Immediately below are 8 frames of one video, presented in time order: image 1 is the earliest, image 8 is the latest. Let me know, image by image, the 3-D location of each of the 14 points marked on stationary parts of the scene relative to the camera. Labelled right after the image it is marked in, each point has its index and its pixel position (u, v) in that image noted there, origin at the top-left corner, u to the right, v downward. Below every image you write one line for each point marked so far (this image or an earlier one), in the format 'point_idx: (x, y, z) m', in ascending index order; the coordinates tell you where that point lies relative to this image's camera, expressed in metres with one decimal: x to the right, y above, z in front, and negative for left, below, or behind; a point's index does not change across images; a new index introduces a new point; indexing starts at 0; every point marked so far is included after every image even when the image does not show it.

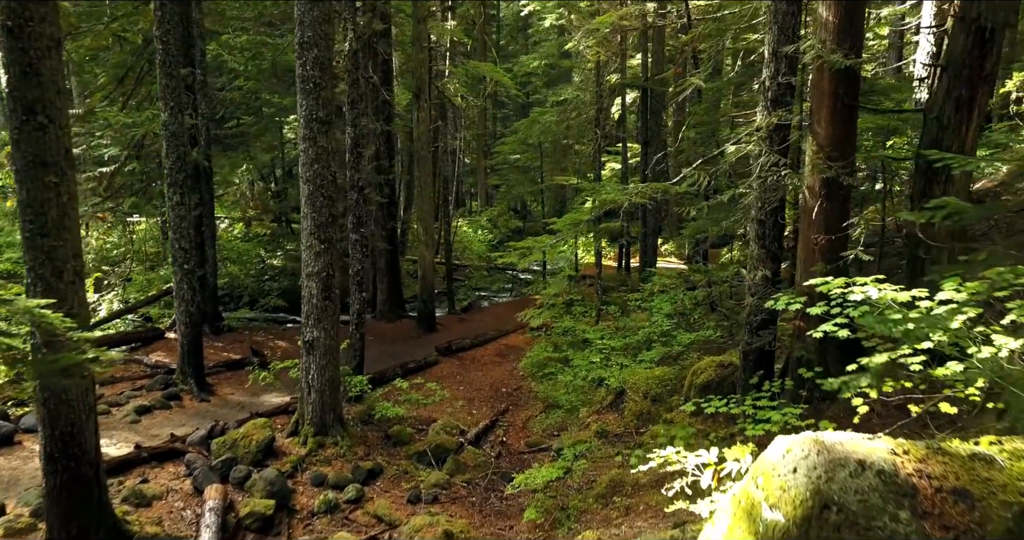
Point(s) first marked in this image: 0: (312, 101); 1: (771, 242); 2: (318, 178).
0: (-2.9, +2.4, +7.8) m
1: (+3.2, +0.3, +6.7) m
2: (-2.8, +1.3, +8.0) m
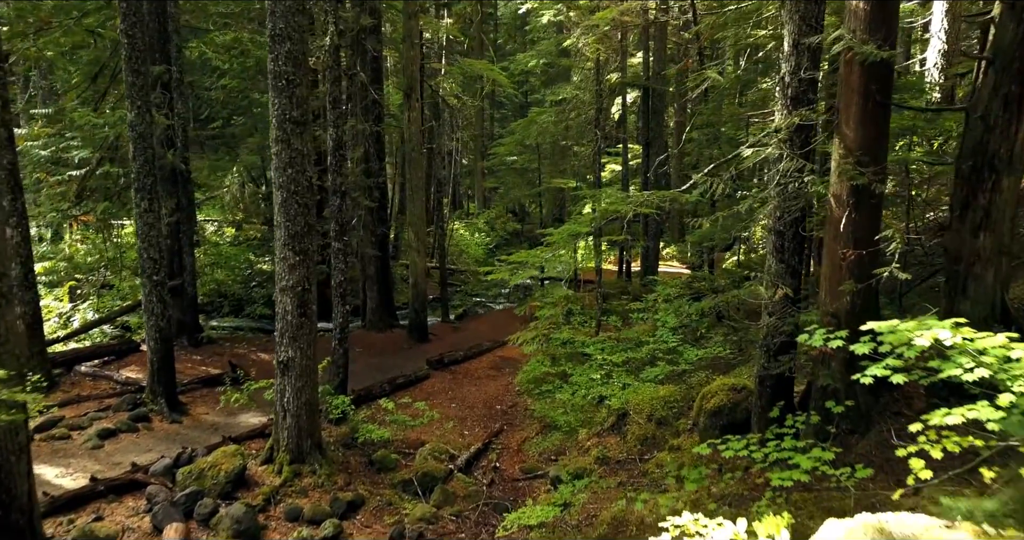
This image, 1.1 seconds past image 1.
0: (-3.0, +2.2, +7.2) m
1: (+3.1, +0.2, +6.0) m
2: (-2.9, +1.1, +7.3) m
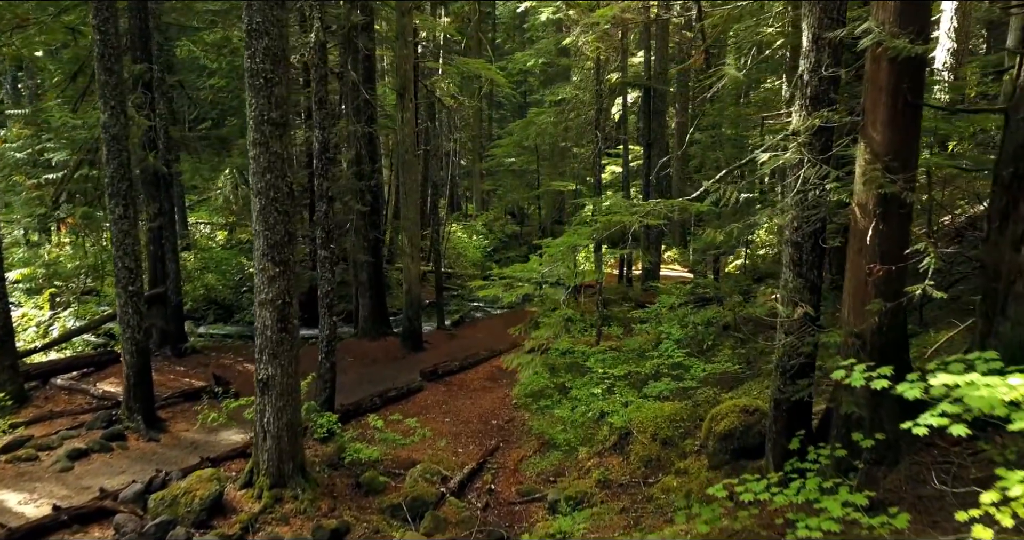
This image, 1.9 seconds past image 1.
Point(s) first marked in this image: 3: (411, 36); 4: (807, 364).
0: (-3.0, +2.1, +6.7) m
1: (+3.0, 0.0, +5.5) m
2: (-3.0, +1.0, +6.8) m
3: (-2.5, +5.8, +13.6) m
4: (+3.0, -1.0, +5.6) m
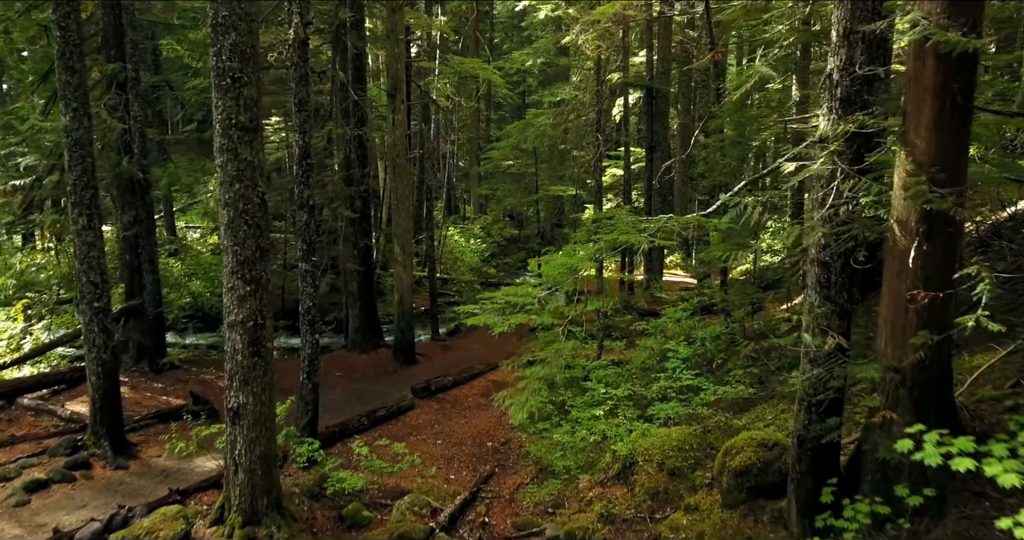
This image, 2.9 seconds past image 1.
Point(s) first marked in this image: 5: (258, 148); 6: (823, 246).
0: (-3.1, +1.9, +6.0) m
1: (+2.9, -0.2, +4.9) m
2: (-3.1, +0.8, +6.2) m
3: (-2.6, +5.6, +13.0) m
4: (+2.9, -1.2, +5.0) m
5: (-2.9, +1.4, +6.3) m
6: (+2.8, +0.2, +4.8) m
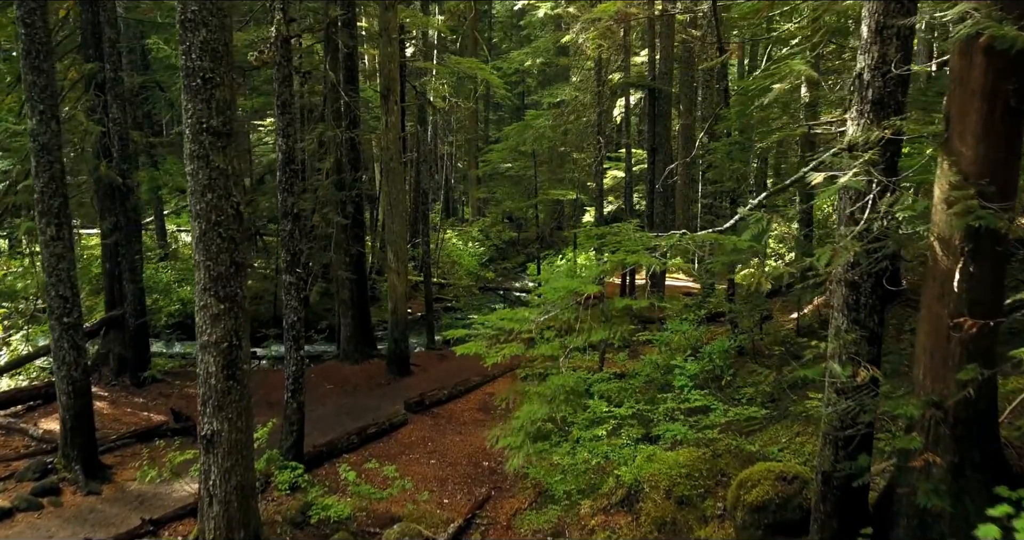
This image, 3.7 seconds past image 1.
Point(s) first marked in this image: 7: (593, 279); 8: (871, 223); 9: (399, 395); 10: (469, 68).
0: (-3.1, +1.7, +5.5) m
1: (+2.9, -0.4, +4.4) m
2: (-3.1, +0.6, +5.7) m
3: (-2.6, +5.4, +12.5) m
4: (+2.9, -1.3, +4.5) m
5: (-3.0, +1.2, +5.8) m
6: (+2.7, 0.0, +4.4) m
7: (+0.9, -0.1, +6.0) m
8: (+2.7, +0.4, +4.1) m
9: (-2.4, -2.6, +11.6) m
10: (-1.2, +5.9, +15.9) m
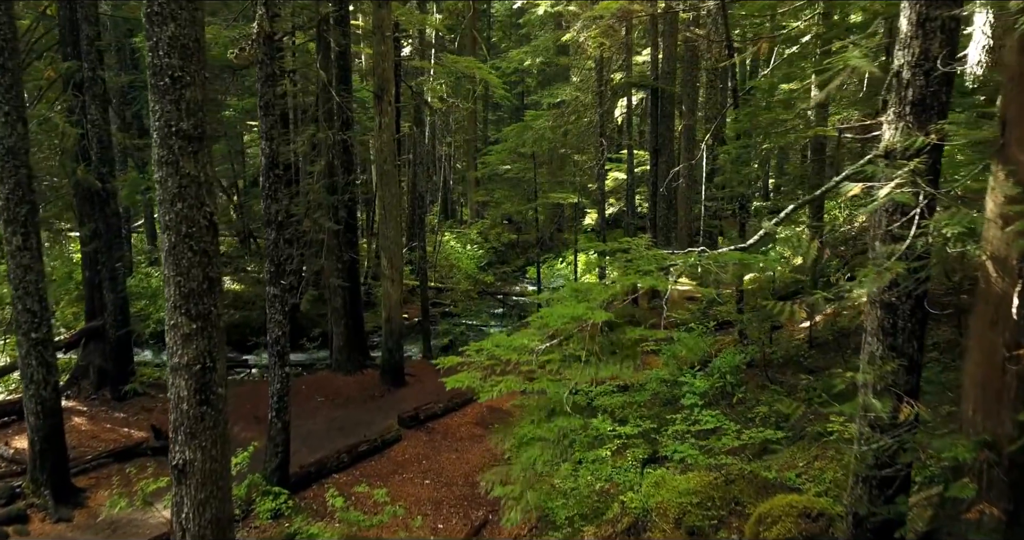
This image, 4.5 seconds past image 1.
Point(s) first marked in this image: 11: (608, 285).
0: (-3.2, +1.5, +5.1) m
1: (+2.9, -0.5, +3.9) m
2: (-3.1, +0.4, +5.2) m
3: (-2.7, +5.3, +12.0) m
4: (+2.9, -1.5, +4.0) m
5: (-3.0, +1.1, +5.3) m
6: (+2.7, -0.1, +3.9) m
7: (+0.9, -0.3, +5.6) m
8: (+2.7, +0.2, +3.7) m
9: (-2.4, -2.8, +11.1) m
10: (-1.3, +5.7, +15.5) m
11: (+1.0, -0.1, +5.6) m
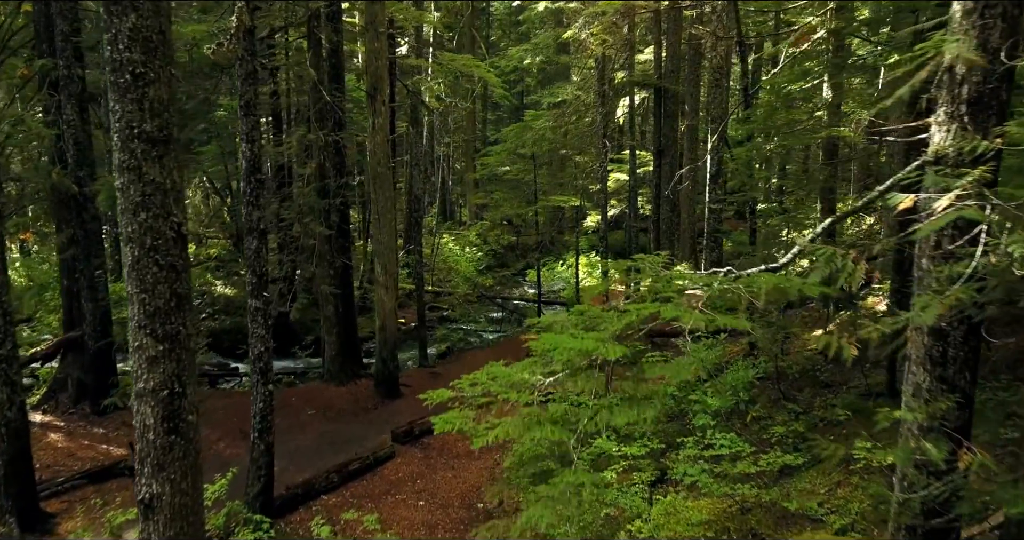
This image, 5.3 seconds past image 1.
0: (-3.2, +1.4, +4.6) m
1: (+2.9, -0.7, +3.5) m
2: (-3.1, +0.3, +4.7) m
3: (-2.7, +5.1, +11.5) m
4: (+2.9, -1.6, +3.5) m
5: (-3.0, +0.9, +4.9) m
6: (+2.7, -0.3, +3.4) m
7: (+0.9, -0.4, +5.1) m
8: (+2.7, +0.1, +3.2) m
9: (-2.4, -2.9, +10.7) m
10: (-1.3, +5.6, +15.0) m
11: (+1.0, -0.3, +5.1) m
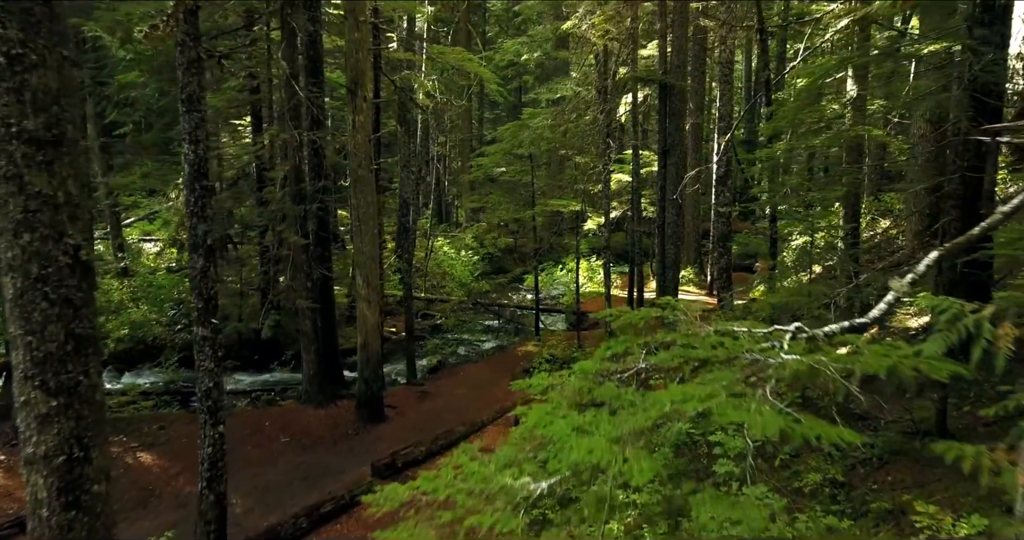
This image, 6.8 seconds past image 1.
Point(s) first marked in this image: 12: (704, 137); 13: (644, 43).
0: (-3.3, +1.2, +3.6) m
1: (+2.8, -0.9, +2.5) m
2: (-3.2, +0.1, +3.7) m
3: (-2.8, +4.9, +10.5) m
4: (+2.8, -1.9, +2.5) m
5: (-3.1, +0.7, +3.9) m
6: (+2.6, -0.5, +2.4) m
7: (+0.8, -0.7, +4.1) m
8: (+2.6, -0.2, +2.2) m
9: (-2.5, -3.2, +9.7) m
10: (-1.4, +5.3, +14.0) m
11: (+0.9, -0.5, +4.1) m
12: (+6.6, +4.6, +18.8) m
13: (+4.3, +7.4, +17.9) m
